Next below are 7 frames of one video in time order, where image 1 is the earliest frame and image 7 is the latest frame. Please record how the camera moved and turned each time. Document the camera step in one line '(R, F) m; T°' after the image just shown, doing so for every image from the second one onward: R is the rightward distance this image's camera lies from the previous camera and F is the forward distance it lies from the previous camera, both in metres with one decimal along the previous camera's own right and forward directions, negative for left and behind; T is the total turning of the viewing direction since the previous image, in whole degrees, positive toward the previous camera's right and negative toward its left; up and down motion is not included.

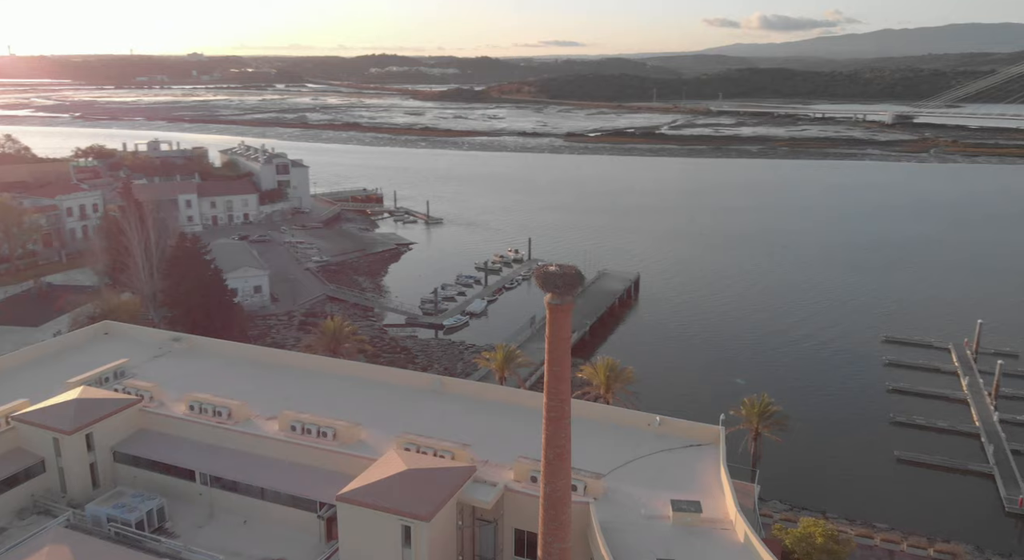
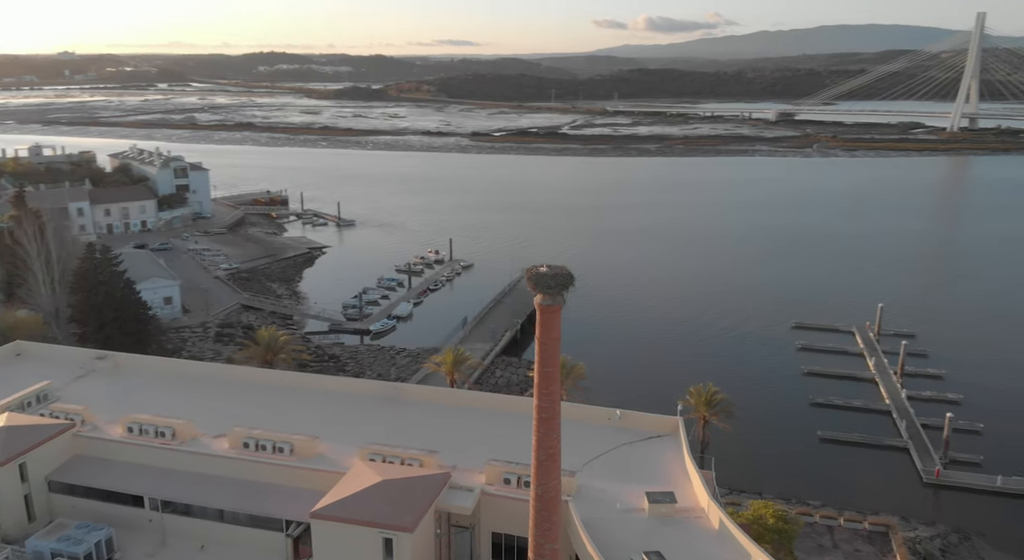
(-0.7, +0.2) m; +7°
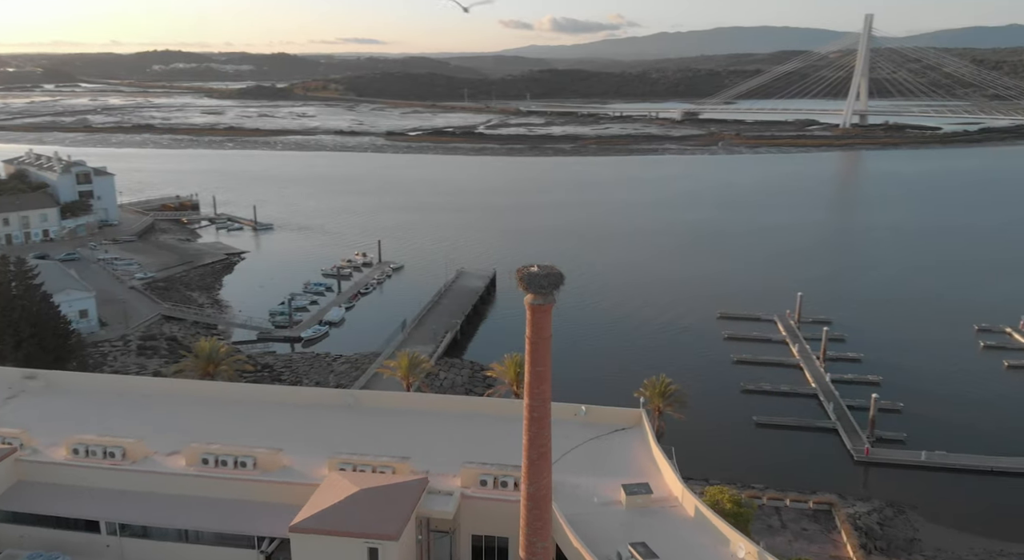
(-0.7, +0.1) m; +6°
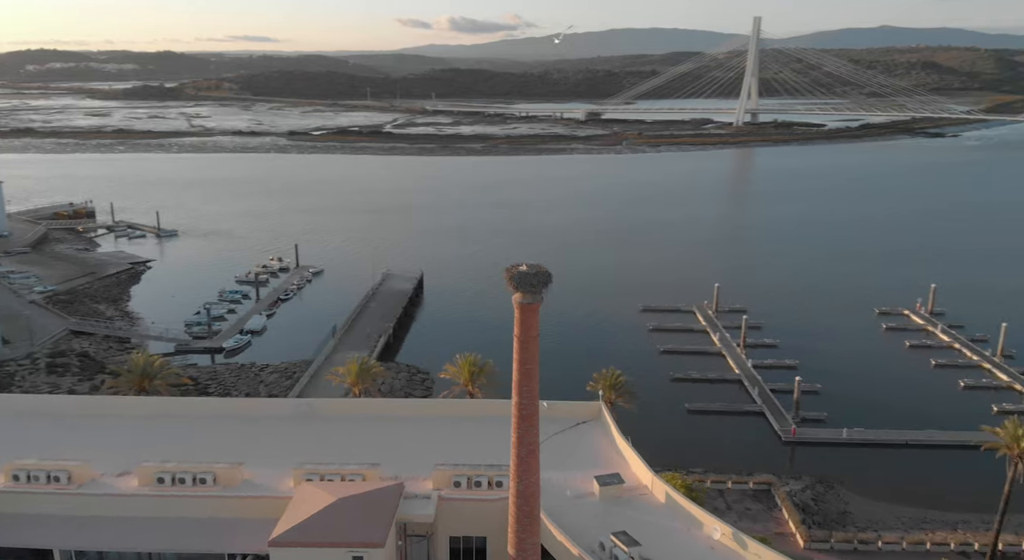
(-0.7, 0.0) m; +7°
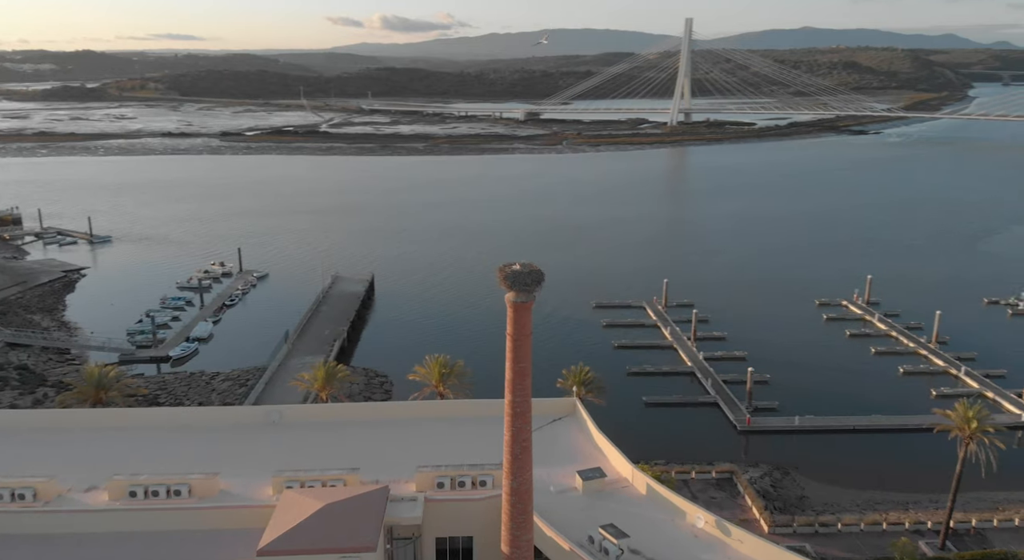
(-0.5, 0.0) m; +4°
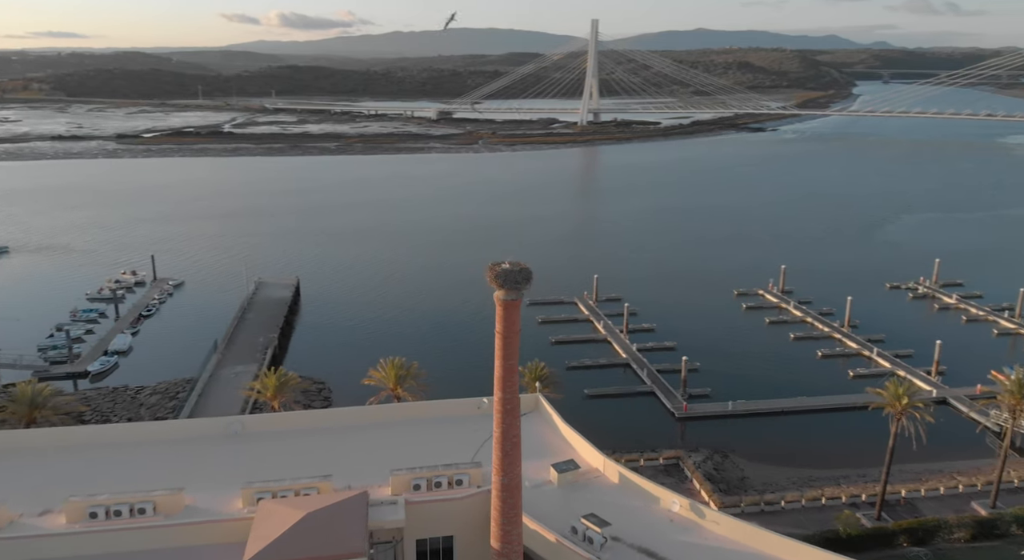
(-0.7, -0.1) m; +6°
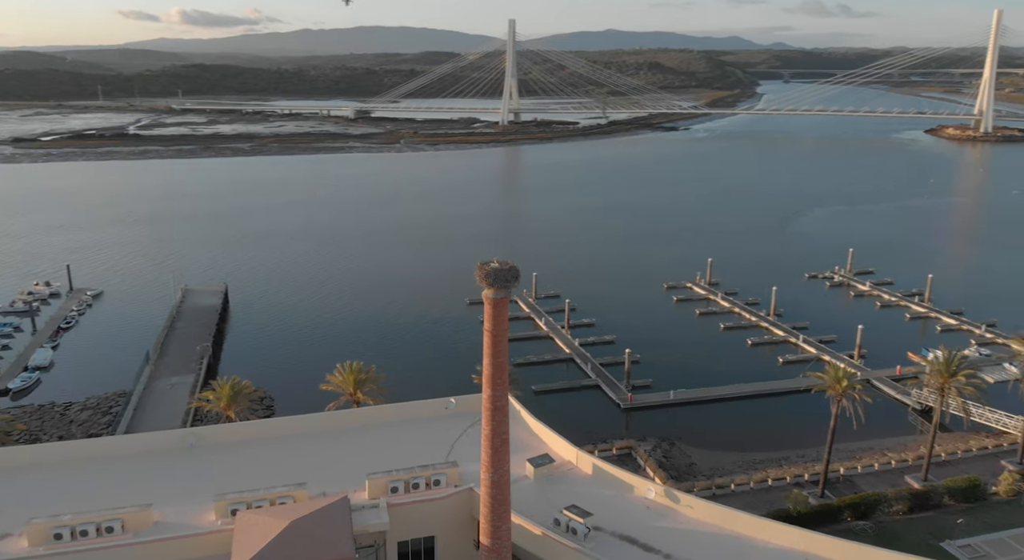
(-0.6, -0.1) m; +5°
